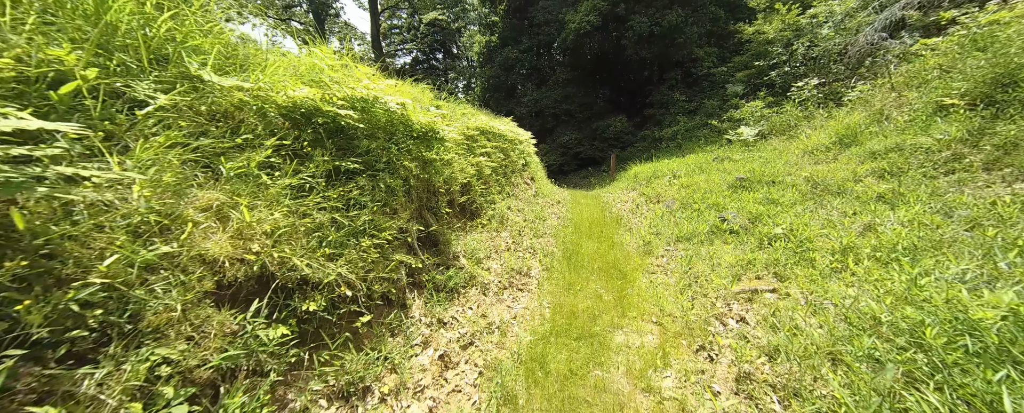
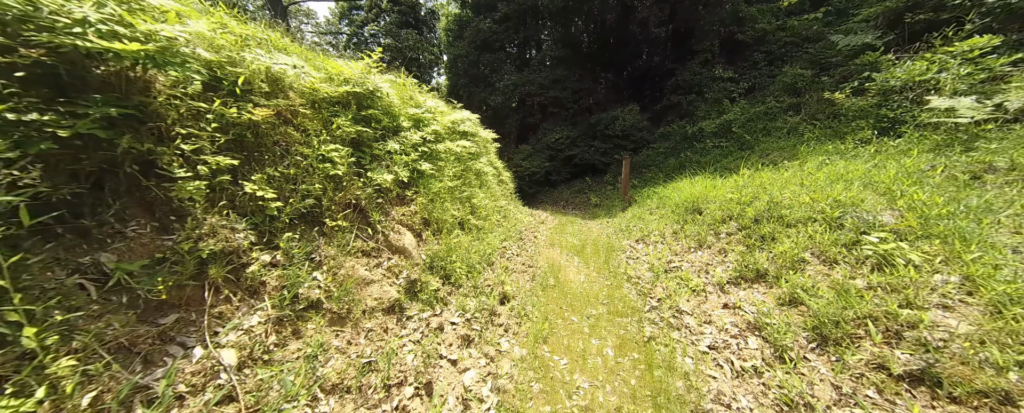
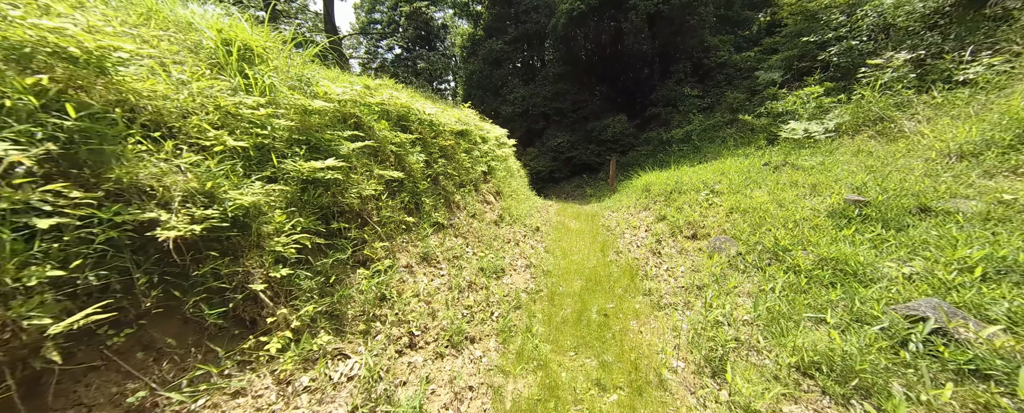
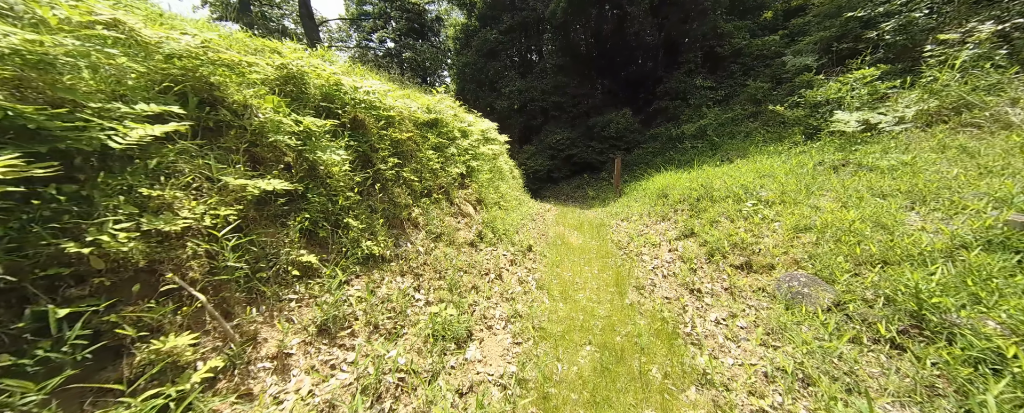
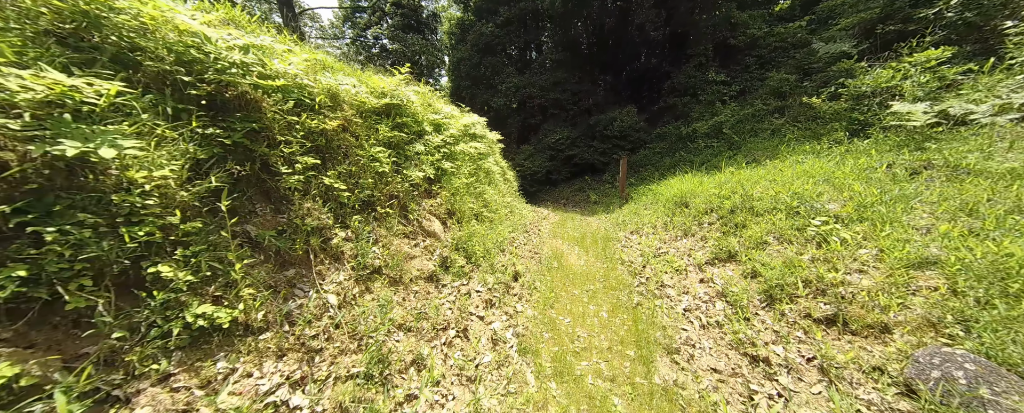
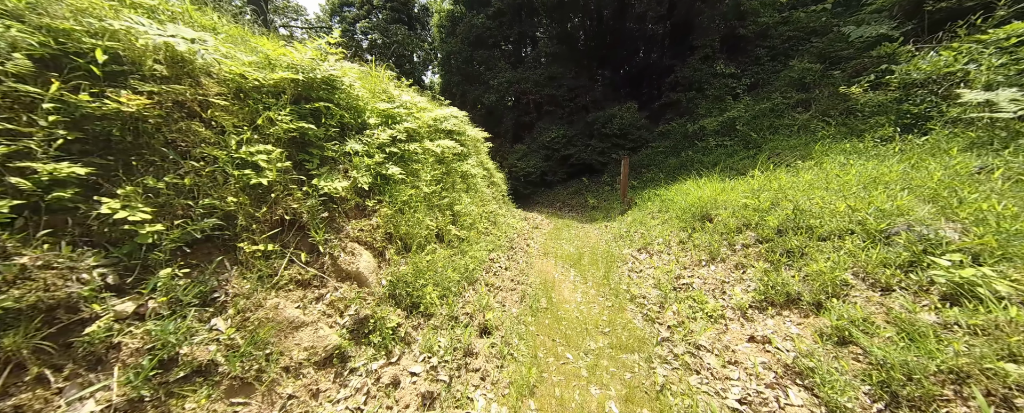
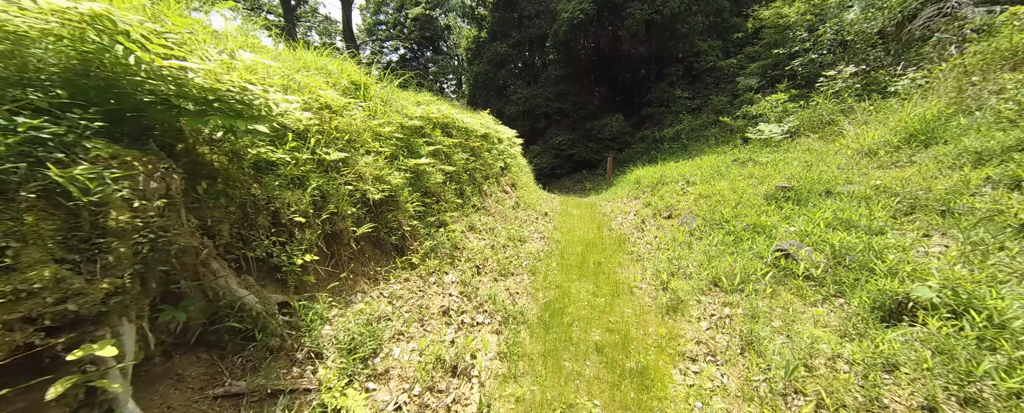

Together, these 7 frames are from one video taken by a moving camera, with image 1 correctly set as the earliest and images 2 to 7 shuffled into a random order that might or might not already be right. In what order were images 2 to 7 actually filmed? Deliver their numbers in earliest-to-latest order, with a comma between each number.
7, 3, 4, 5, 2, 6
